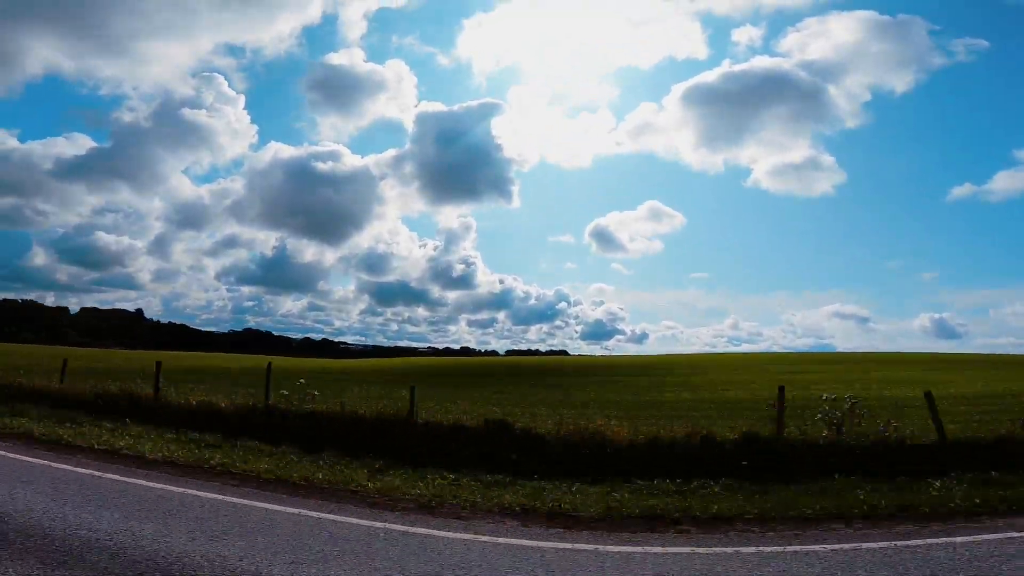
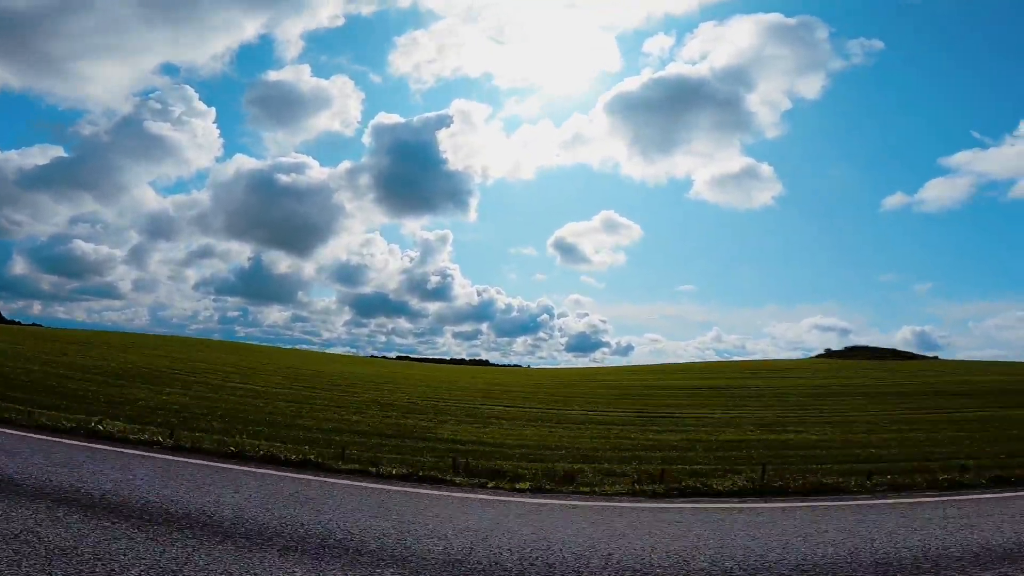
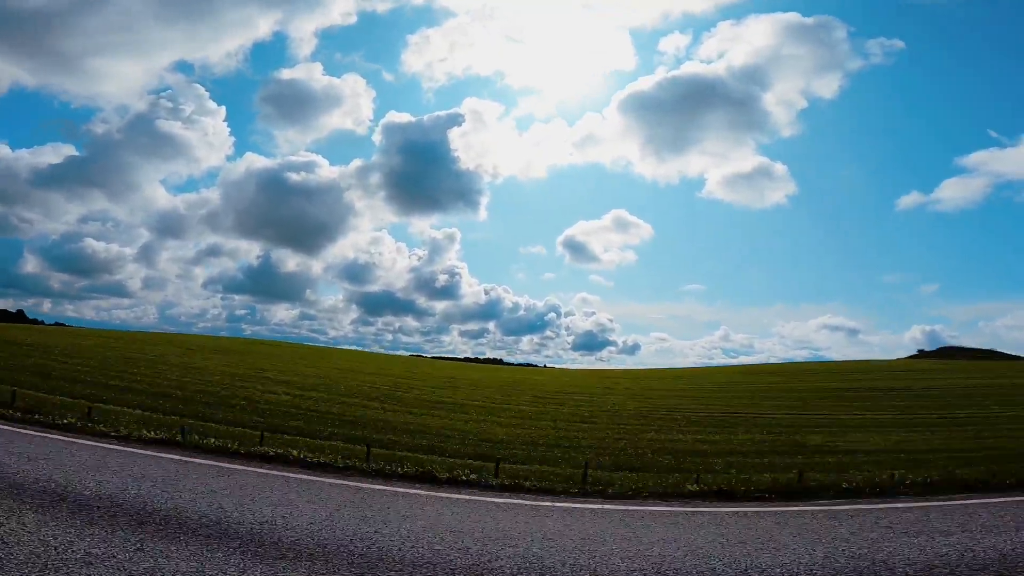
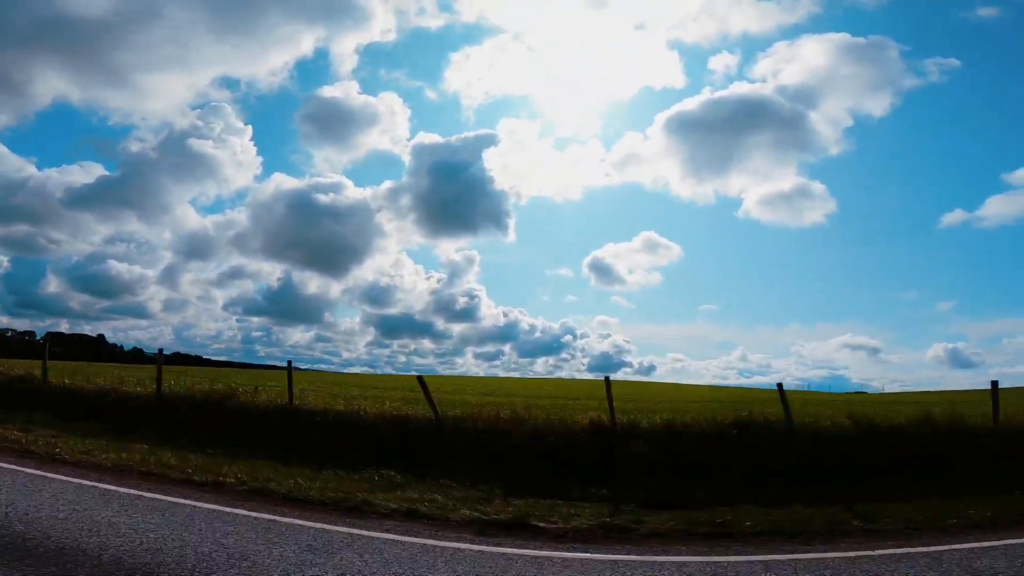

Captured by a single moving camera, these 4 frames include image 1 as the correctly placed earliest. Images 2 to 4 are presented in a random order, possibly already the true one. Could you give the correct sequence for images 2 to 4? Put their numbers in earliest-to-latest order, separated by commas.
4, 3, 2
